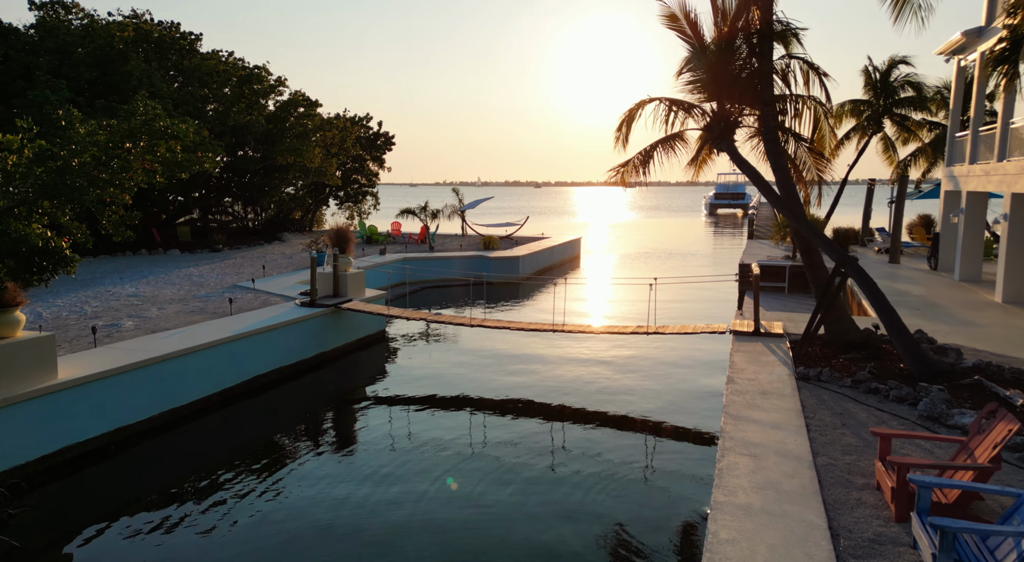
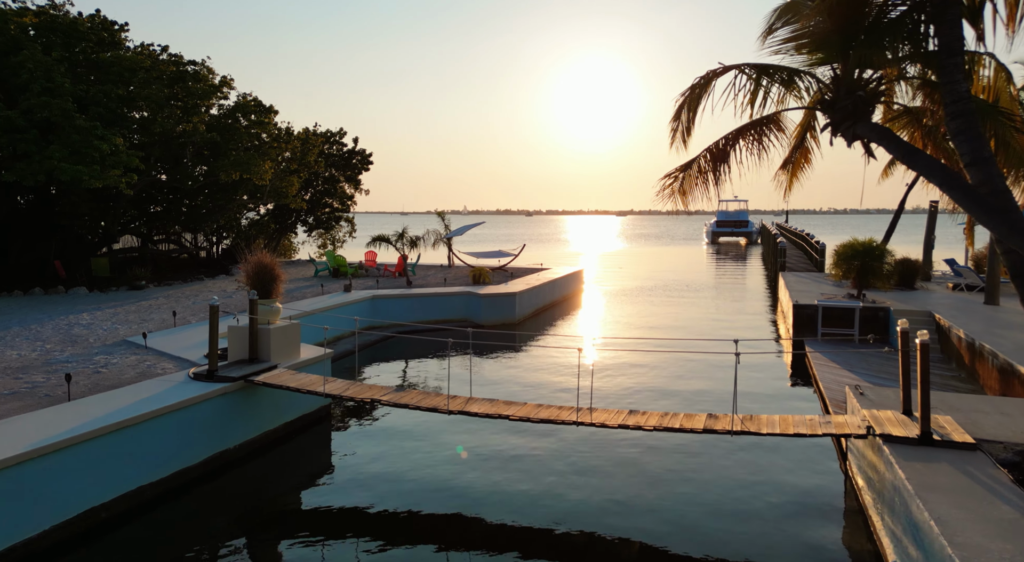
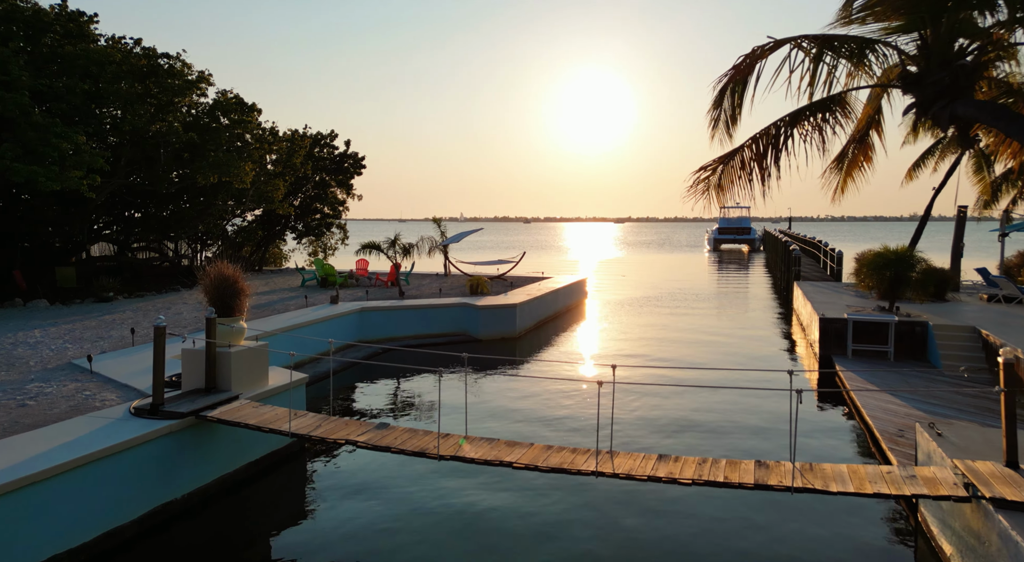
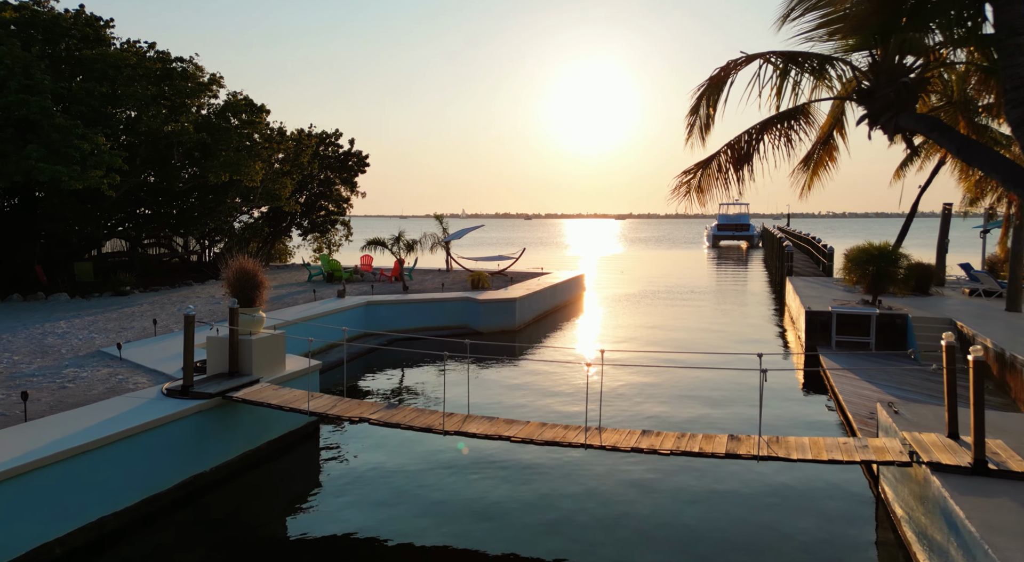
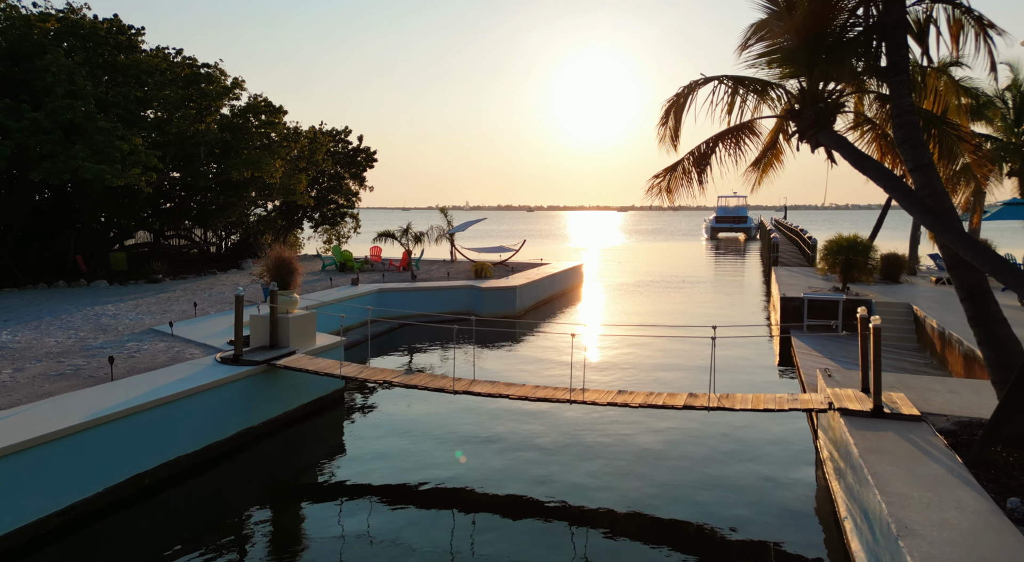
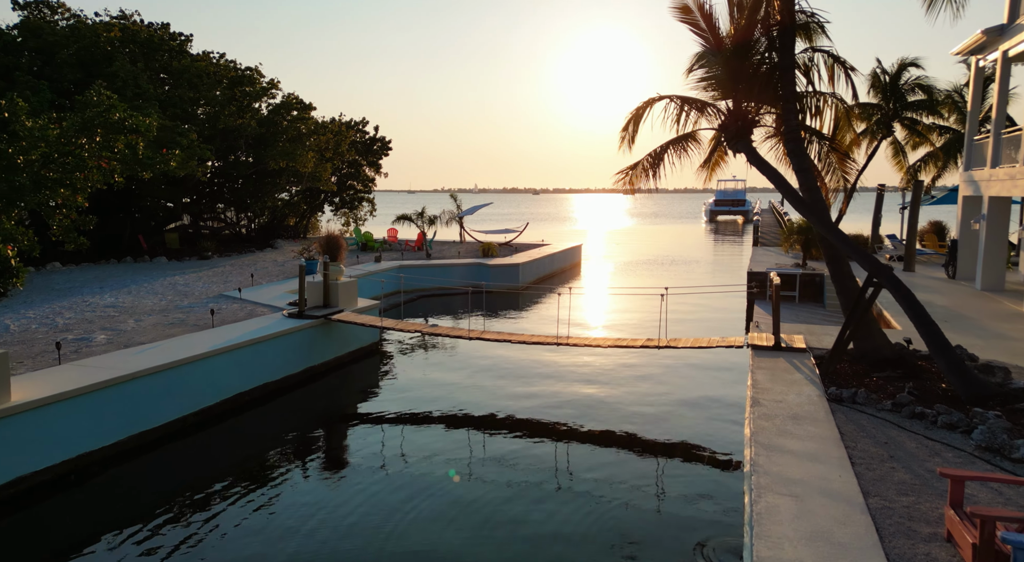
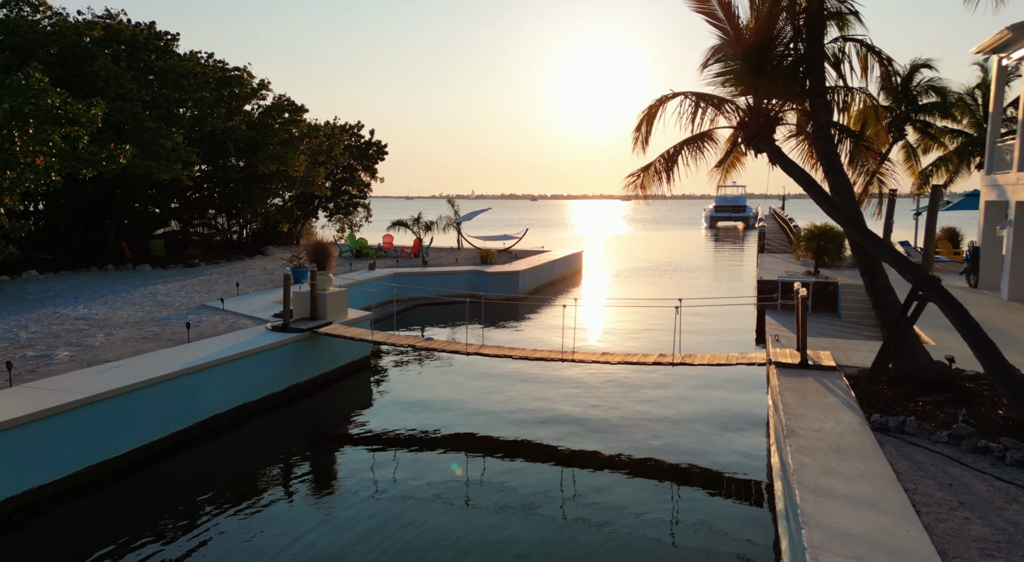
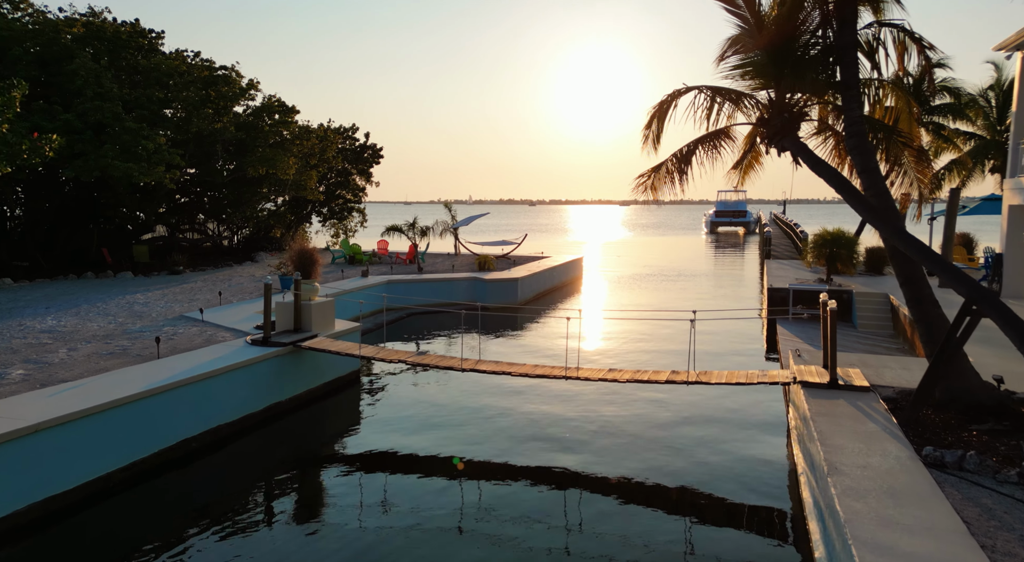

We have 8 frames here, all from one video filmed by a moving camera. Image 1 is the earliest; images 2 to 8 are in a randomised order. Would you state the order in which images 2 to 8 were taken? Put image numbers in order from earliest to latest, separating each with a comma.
6, 7, 8, 5, 2, 4, 3
